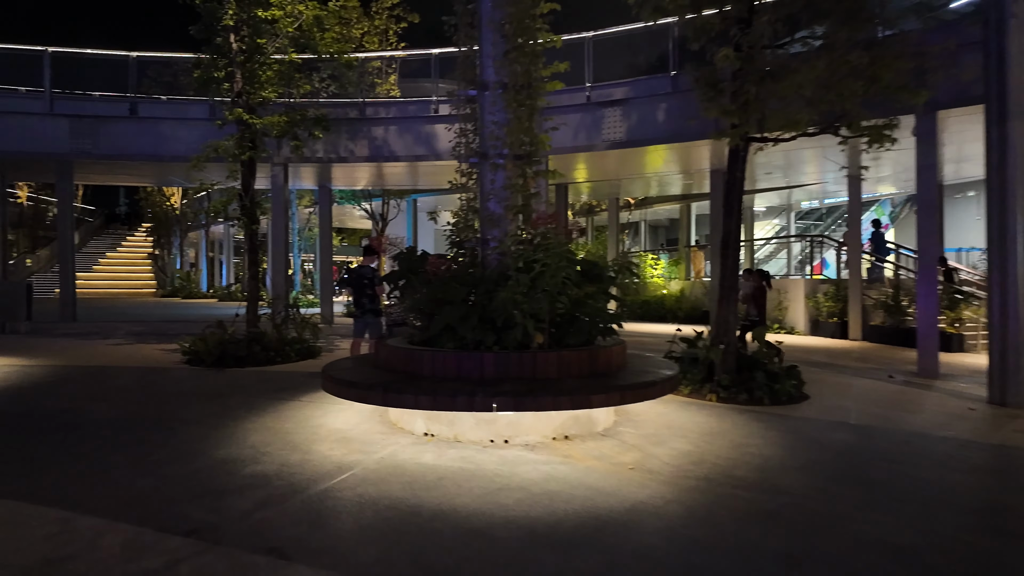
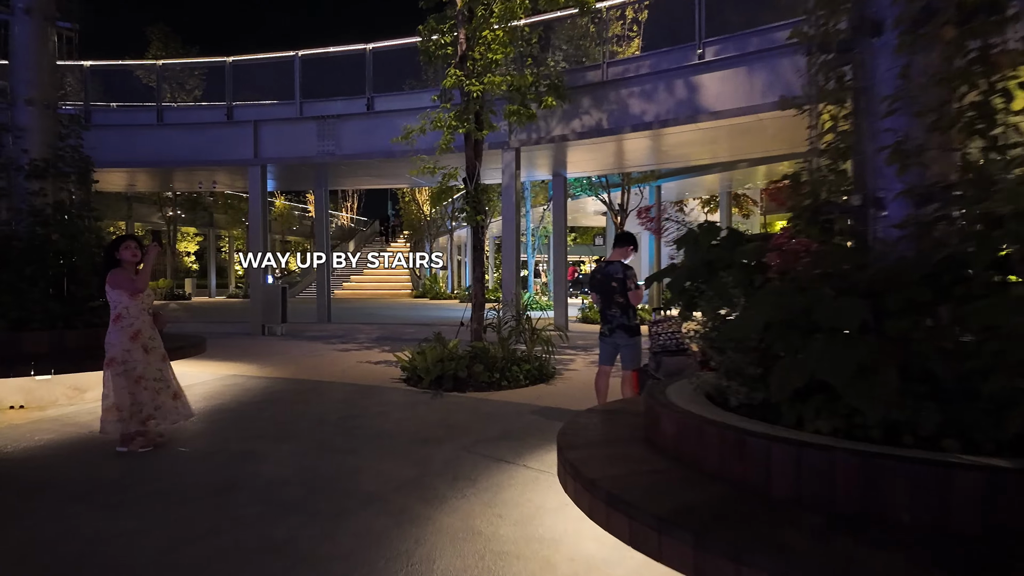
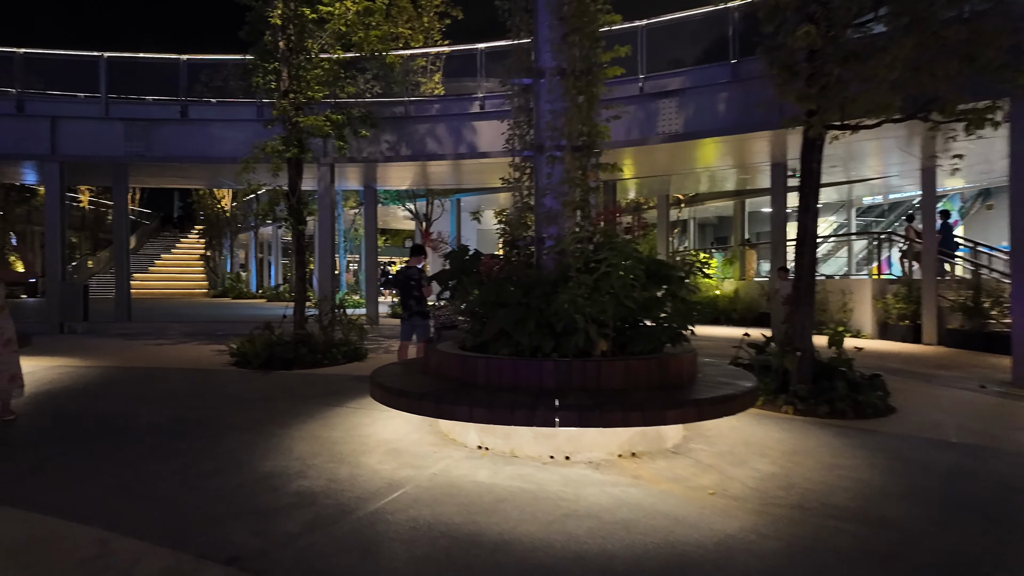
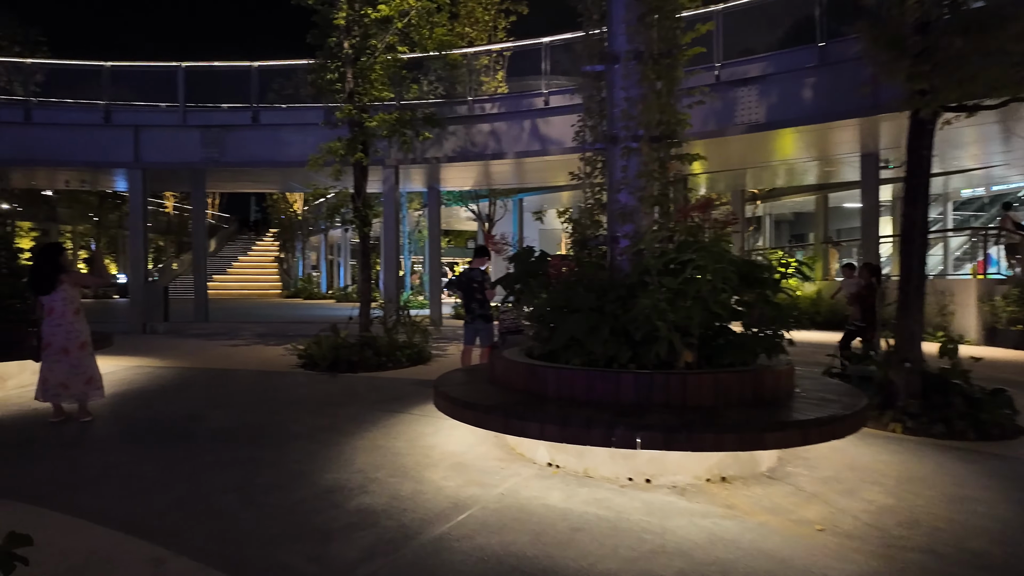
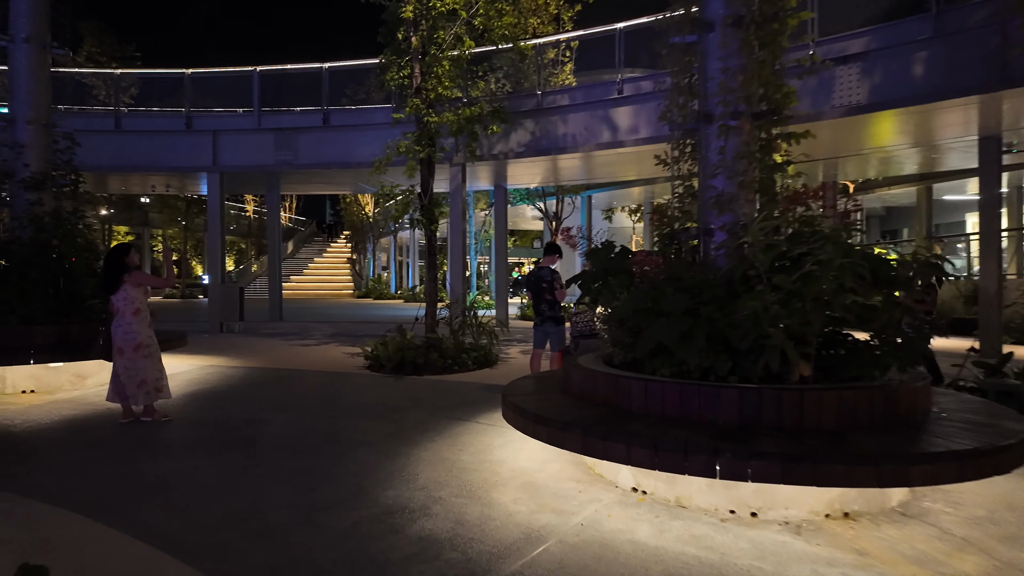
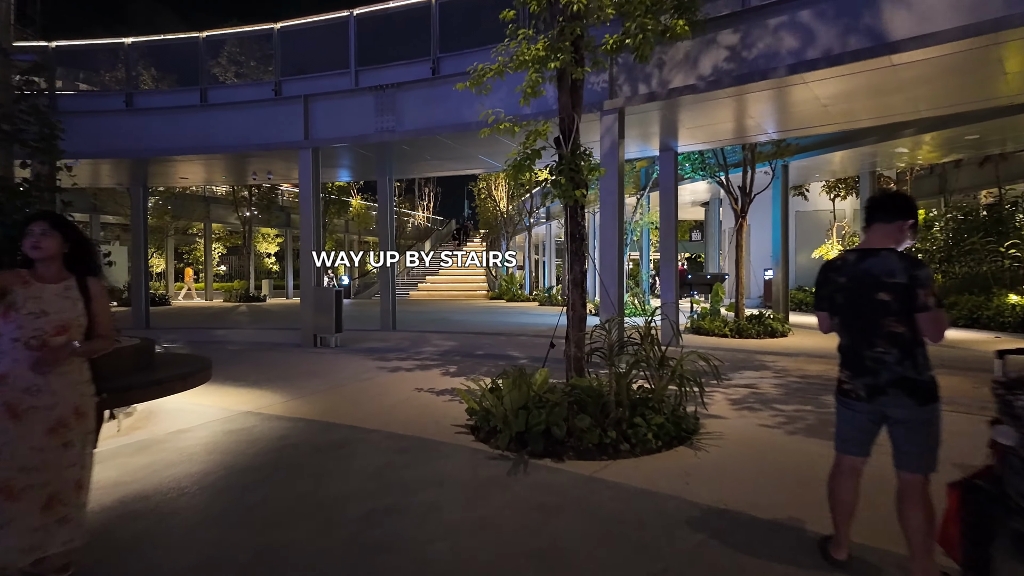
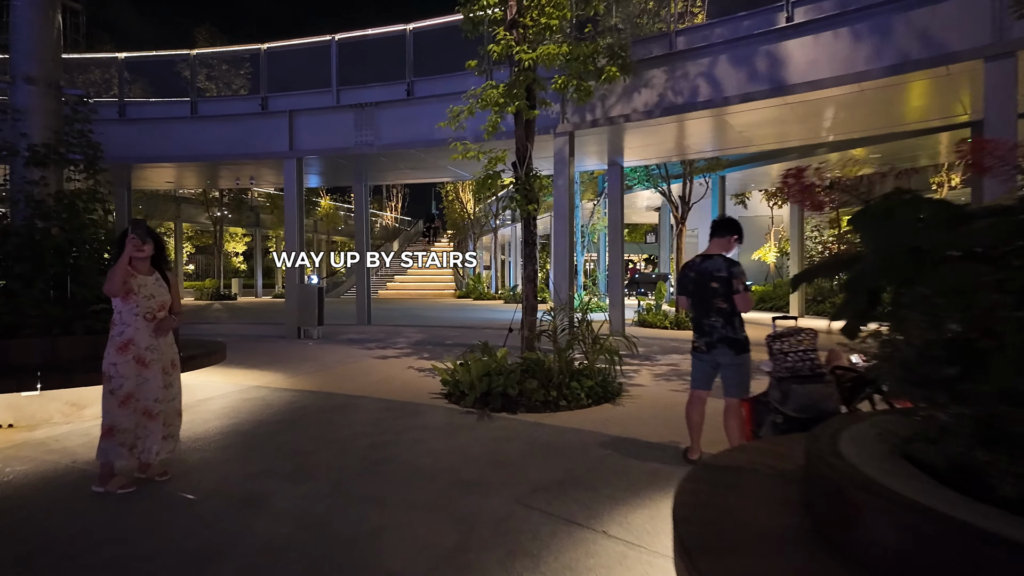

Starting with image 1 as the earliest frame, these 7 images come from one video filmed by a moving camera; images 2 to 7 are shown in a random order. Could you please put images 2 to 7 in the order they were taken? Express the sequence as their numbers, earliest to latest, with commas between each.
3, 4, 5, 2, 7, 6
